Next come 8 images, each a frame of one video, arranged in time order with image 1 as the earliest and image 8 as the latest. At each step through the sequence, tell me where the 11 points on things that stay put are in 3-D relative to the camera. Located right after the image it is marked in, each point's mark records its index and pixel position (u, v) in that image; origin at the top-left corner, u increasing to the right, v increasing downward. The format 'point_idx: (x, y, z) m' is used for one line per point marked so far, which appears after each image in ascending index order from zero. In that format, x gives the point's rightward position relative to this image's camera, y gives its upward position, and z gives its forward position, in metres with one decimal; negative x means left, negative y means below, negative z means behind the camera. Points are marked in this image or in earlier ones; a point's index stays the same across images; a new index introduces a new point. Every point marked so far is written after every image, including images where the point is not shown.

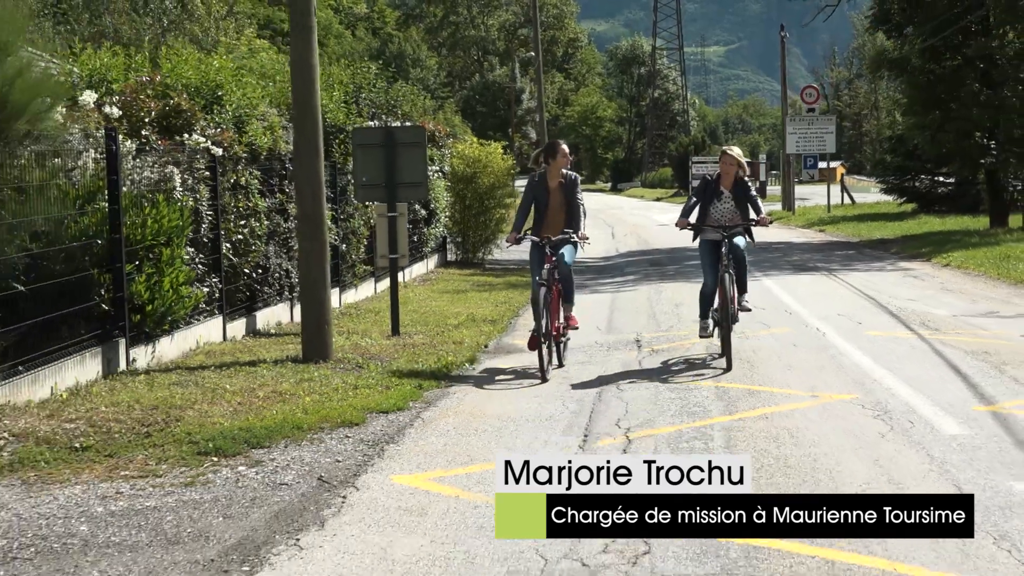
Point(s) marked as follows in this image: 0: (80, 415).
0: (-1.8, -0.5, +7.1) m
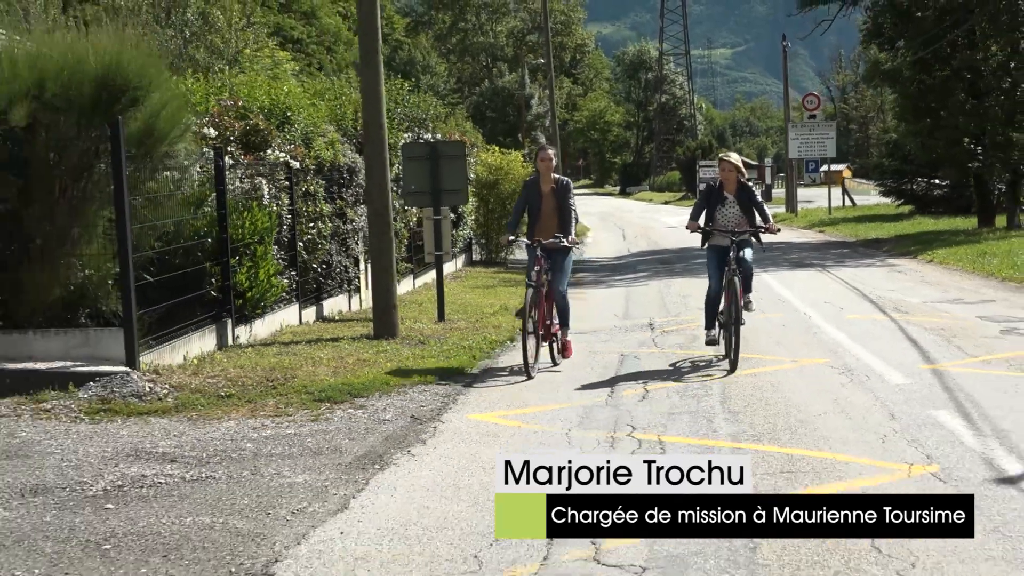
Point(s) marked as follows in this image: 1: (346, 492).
0: (-1.6, -0.5, +9.1) m
1: (-0.6, -0.8, +6.2) m
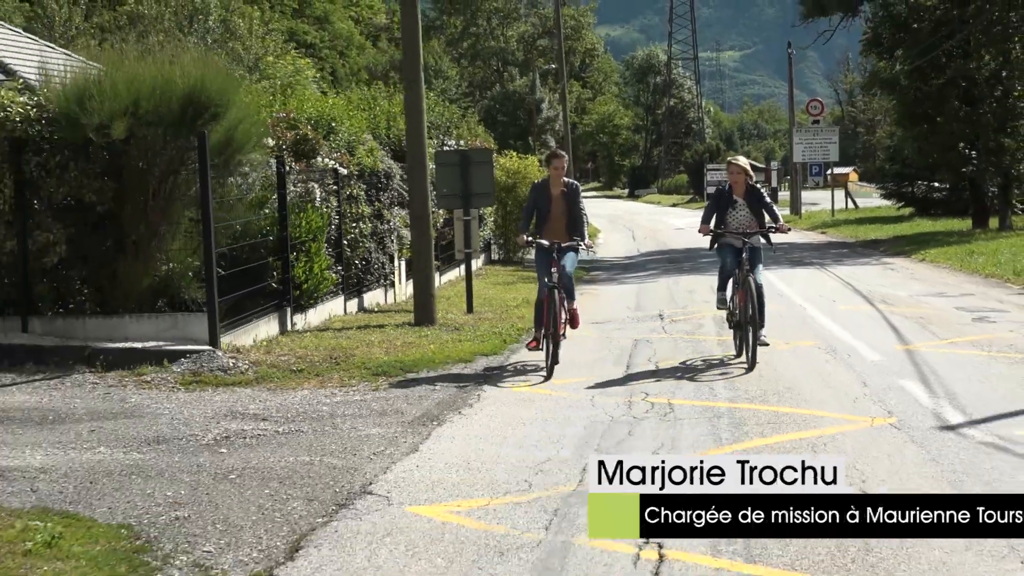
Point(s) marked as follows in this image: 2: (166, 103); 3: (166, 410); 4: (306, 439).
0: (-1.4, -0.4, +10.5) m
1: (-0.4, -0.7, +7.6) m
2: (-2.1, +1.2, +10.2) m
3: (-1.8, -0.6, +8.6) m
4: (-1.0, -0.7, +7.7) m
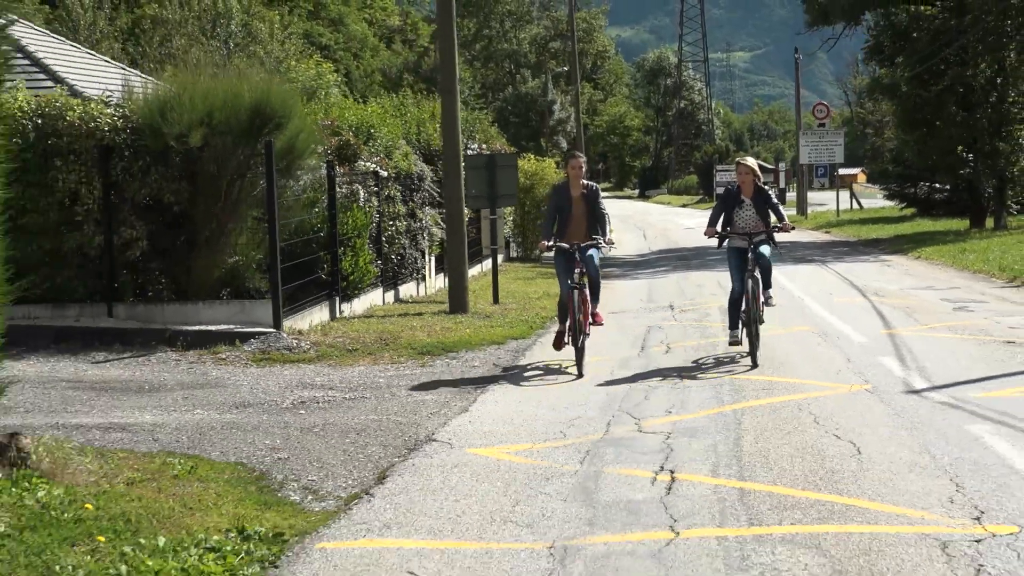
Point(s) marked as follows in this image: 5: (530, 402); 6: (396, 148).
0: (-1.2, -0.3, +11.9) m
1: (-0.3, -0.6, +9.0) m
2: (-1.9, +1.2, +11.6) m
3: (-1.6, -0.6, +10.0) m
4: (-0.8, -0.6, +9.0) m
5: (+0.1, -0.6, +9.0) m
6: (-1.2, +1.4, +16.7) m
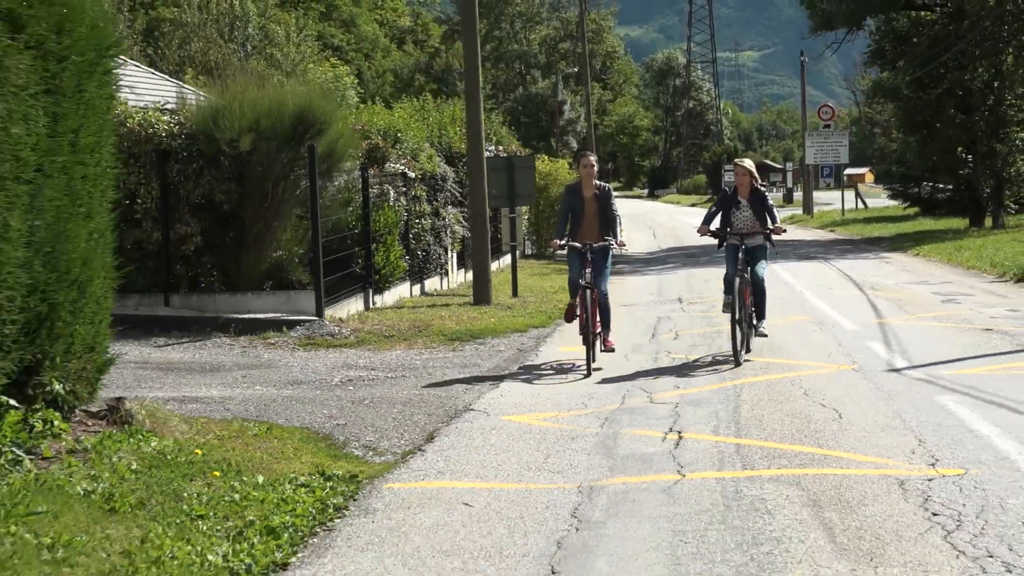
0: (-1.1, -0.3, +12.9) m
1: (-0.1, -0.6, +10.0) m
2: (-1.8, +1.3, +12.7) m
3: (-1.5, -0.5, +11.1) m
4: (-0.6, -0.6, +10.1) m
5: (+0.2, -0.6, +10.0) m
6: (-1.0, +1.5, +17.8) m
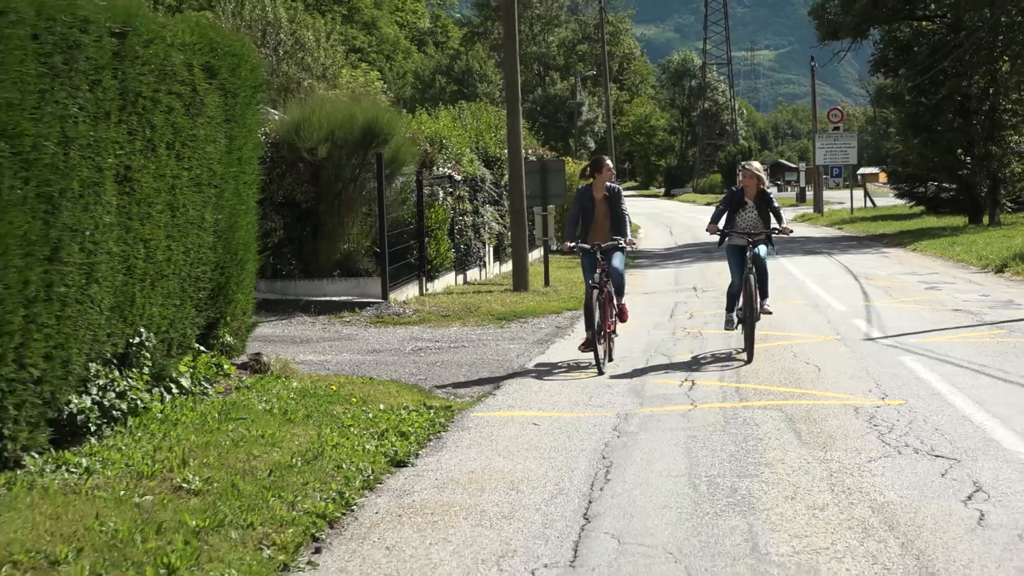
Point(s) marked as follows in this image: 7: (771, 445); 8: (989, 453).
0: (-0.7, -0.2, +15.0) m
1: (+0.2, -0.5, +12.1) m
2: (-1.4, +1.4, +14.8) m
3: (-1.1, -0.4, +13.2) m
4: (-0.3, -0.5, +12.2) m
5: (+0.6, -0.4, +12.1) m
6: (-0.6, +1.6, +19.9) m
7: (+1.1, -0.7, +6.8) m
8: (+1.8, -0.7, +6.4) m
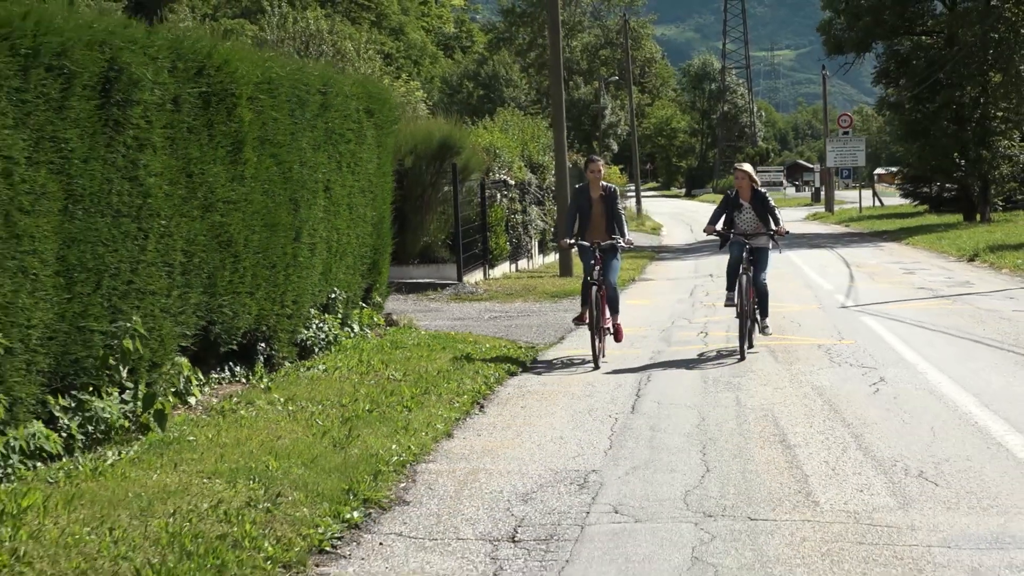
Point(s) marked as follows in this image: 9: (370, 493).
0: (-0.2, 0.0, +18.5) m
1: (+0.7, -0.3, +15.6) m
2: (-0.9, +1.6, +18.3) m
3: (-0.6, -0.2, +16.7) m
4: (+0.2, -0.3, +15.7) m
5: (+1.1, -0.3, +15.6) m
6: (0.0, +1.8, +23.4) m
7: (+1.5, -0.5, +10.3) m
8: (+2.3, -0.5, +9.8) m
9: (-0.5, -0.7, +5.9) m
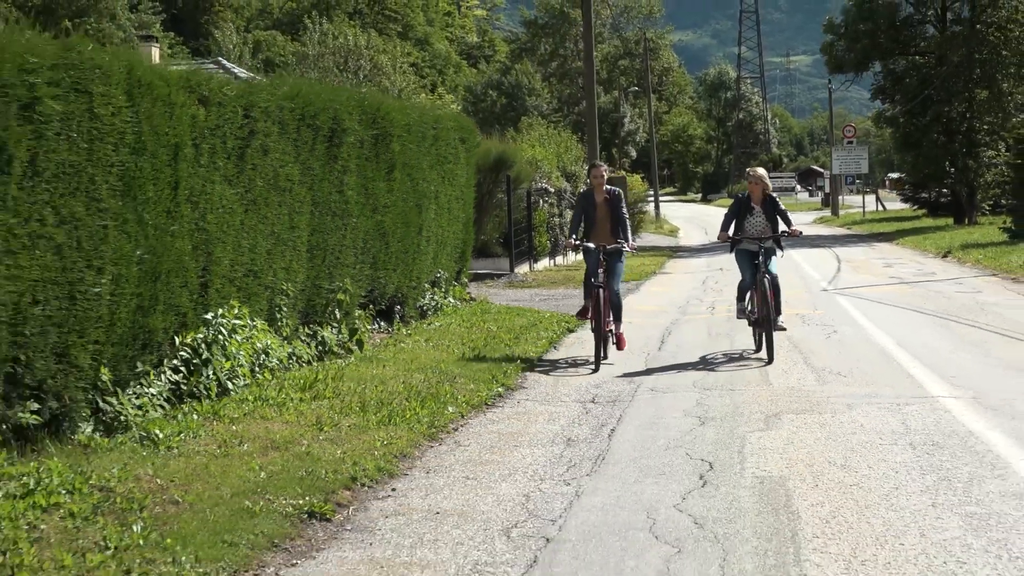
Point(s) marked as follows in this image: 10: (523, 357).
0: (+0.4, +0.1, +22.4) m
1: (+1.3, -0.1, +19.5) m
2: (-0.3, +1.7, +22.2) m
3: (0.0, -0.1, +20.6) m
4: (+0.8, -0.1, +19.6) m
5: (+1.6, -0.1, +19.5) m
6: (+0.7, +1.9, +27.3) m
7: (+2.0, -0.3, +14.2) m
8: (+2.8, -0.3, +13.7) m
9: (0.0, -0.5, +9.8) m
10: (+0.1, -0.5, +11.4) m
